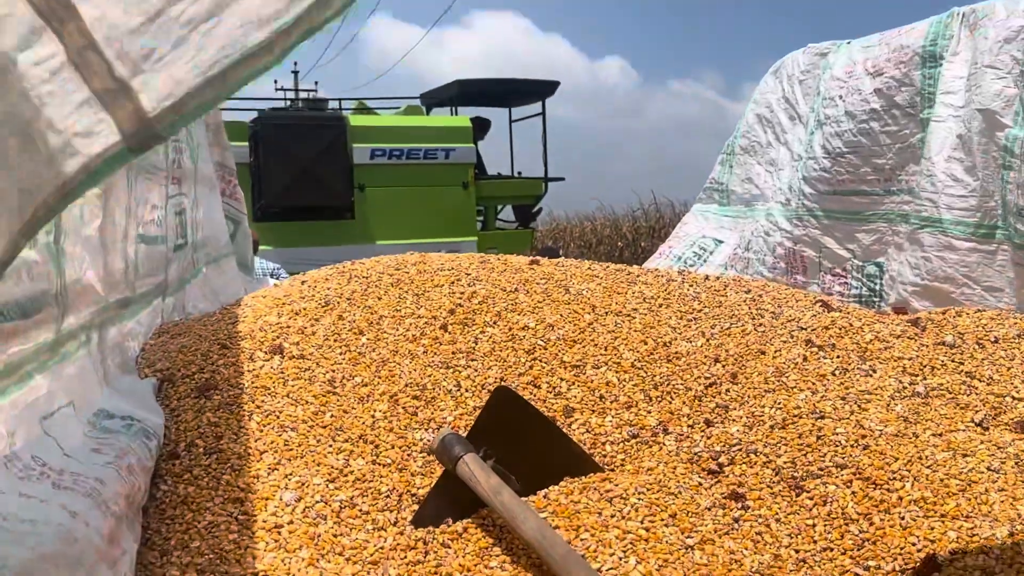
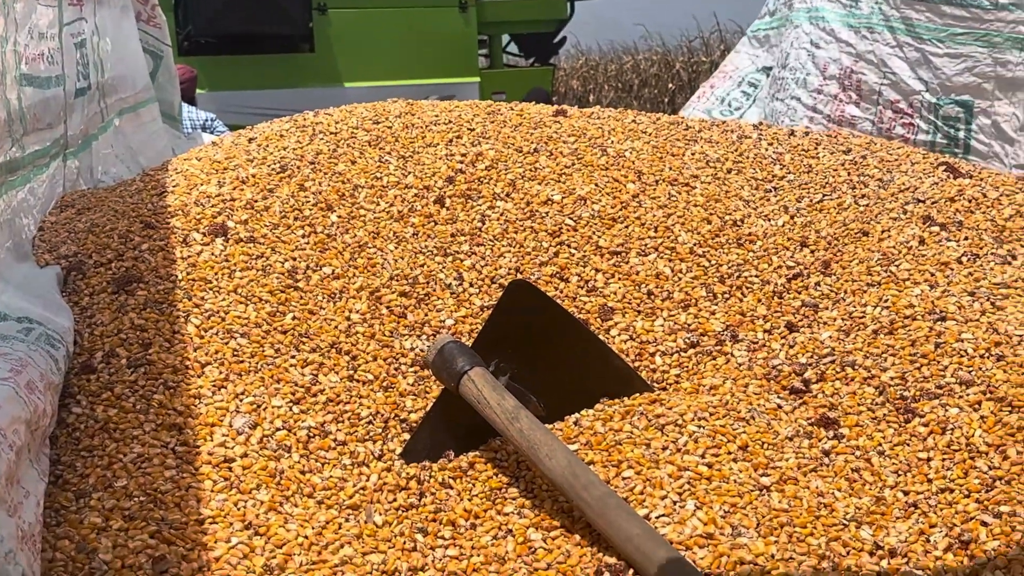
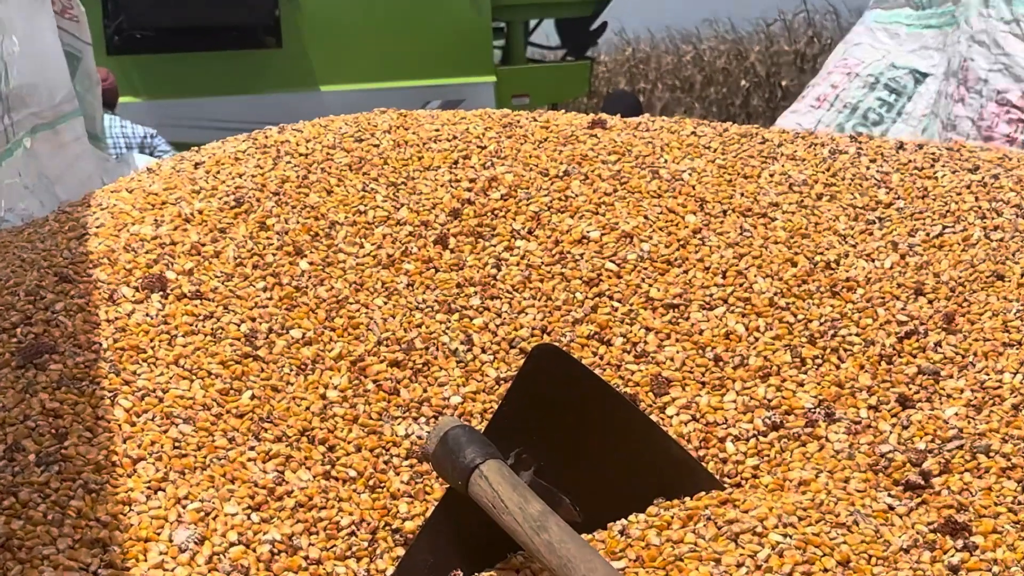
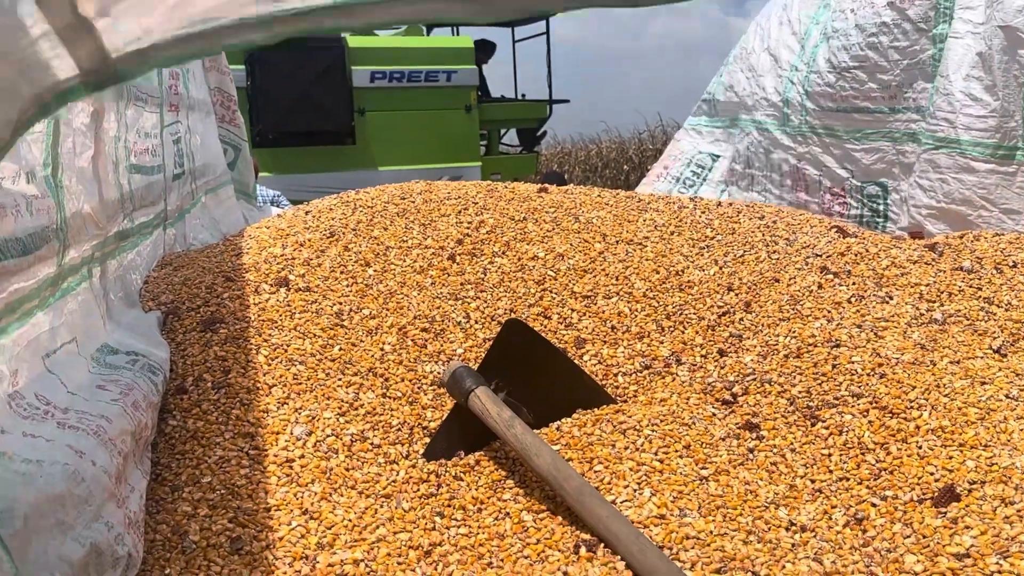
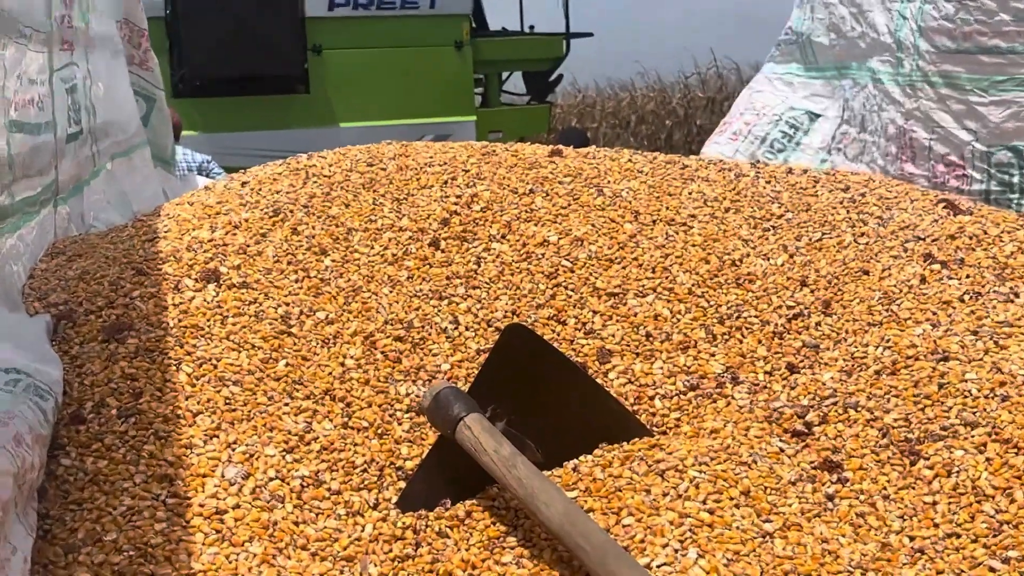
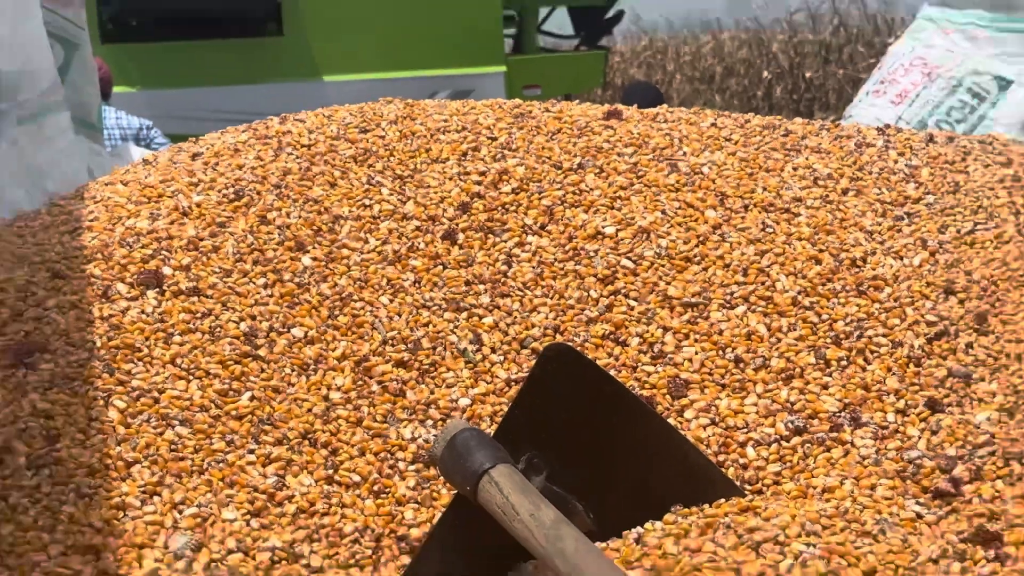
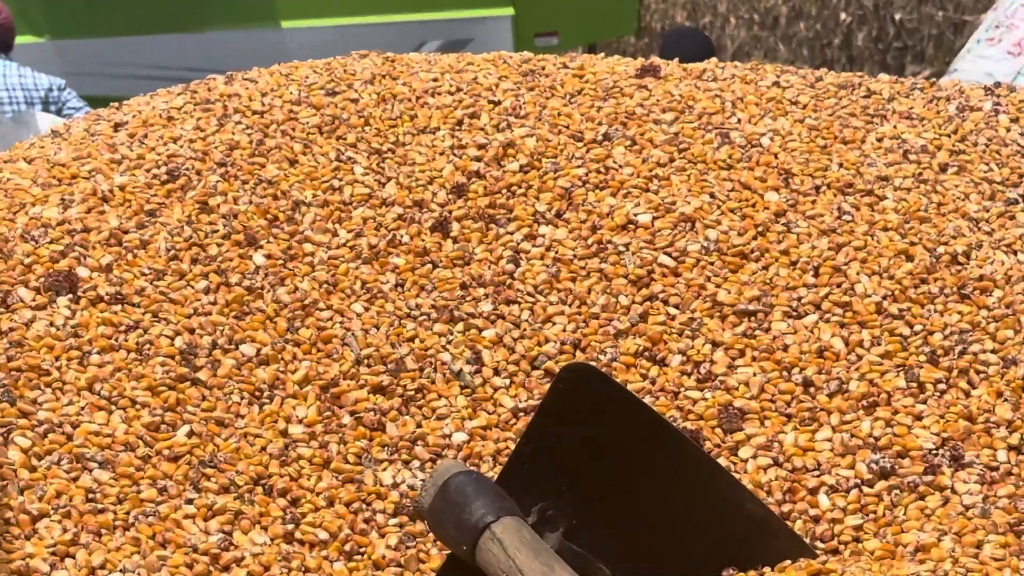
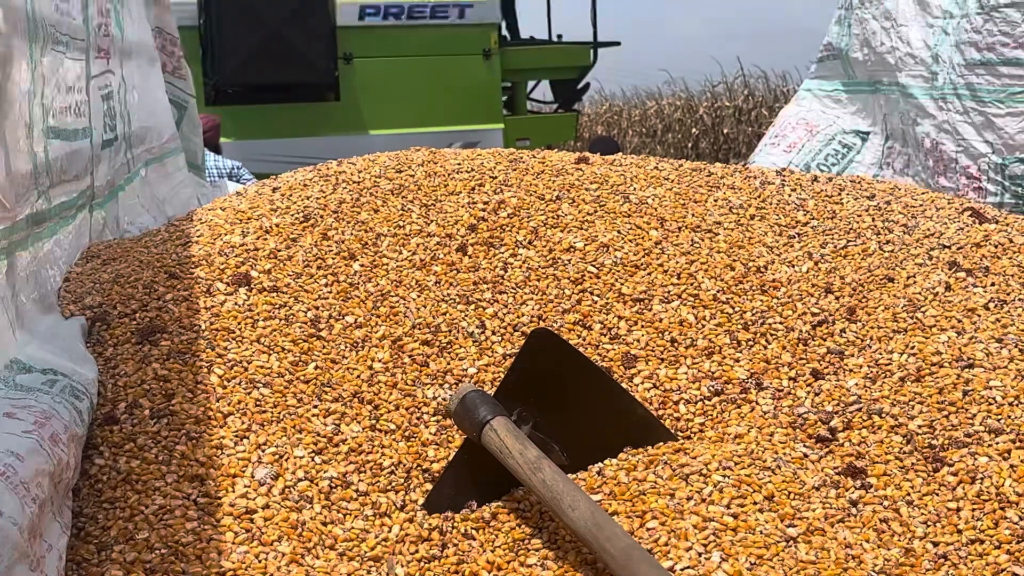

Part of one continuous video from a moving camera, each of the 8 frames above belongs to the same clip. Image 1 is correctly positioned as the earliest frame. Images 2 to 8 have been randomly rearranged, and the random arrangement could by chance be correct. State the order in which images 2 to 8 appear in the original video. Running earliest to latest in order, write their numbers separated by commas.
4, 5, 3, 7, 6, 8, 2
